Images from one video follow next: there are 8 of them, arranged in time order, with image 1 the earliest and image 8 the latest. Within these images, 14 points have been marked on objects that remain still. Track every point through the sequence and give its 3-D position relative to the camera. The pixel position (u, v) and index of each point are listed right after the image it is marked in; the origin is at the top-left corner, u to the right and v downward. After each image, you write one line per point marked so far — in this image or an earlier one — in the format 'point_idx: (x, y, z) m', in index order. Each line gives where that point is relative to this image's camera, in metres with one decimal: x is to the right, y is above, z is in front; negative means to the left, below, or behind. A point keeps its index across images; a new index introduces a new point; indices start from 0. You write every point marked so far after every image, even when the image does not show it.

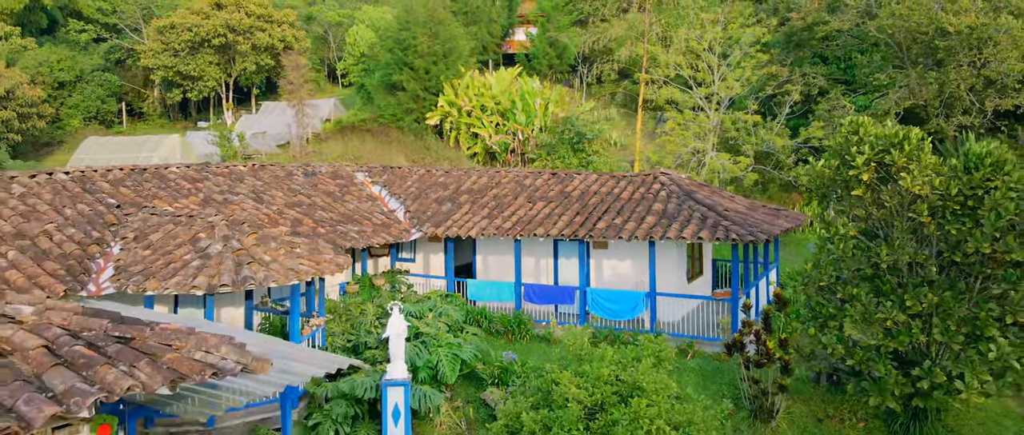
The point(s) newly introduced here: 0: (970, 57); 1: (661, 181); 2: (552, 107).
0: (+5.9, +2.1, +14.1) m
1: (+1.4, +0.4, +10.3) m
2: (+0.6, +1.7, +17.2) m
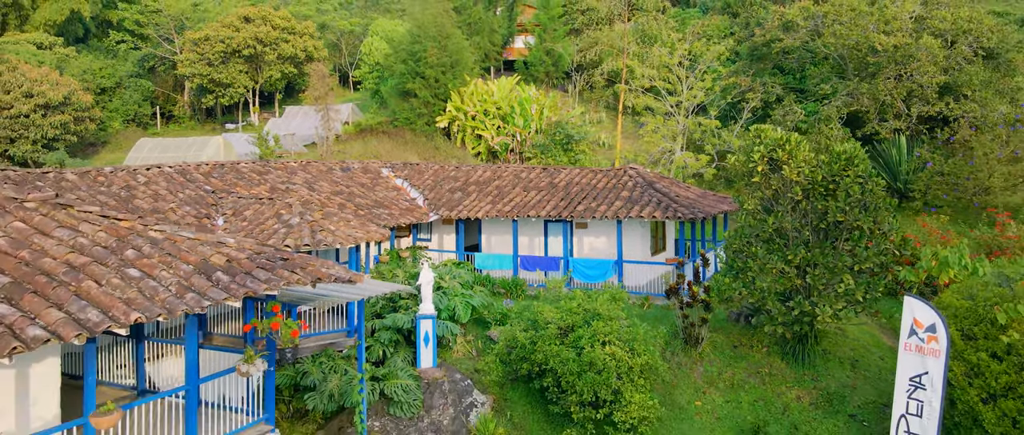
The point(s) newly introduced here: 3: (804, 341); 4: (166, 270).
0: (+5.8, +2.2, +16.7) m
1: (+1.4, +0.5, +12.9) m
2: (+0.6, +1.9, +19.8) m
3: (+2.4, -1.0, +9.1) m
4: (-1.7, -0.2, +5.3) m
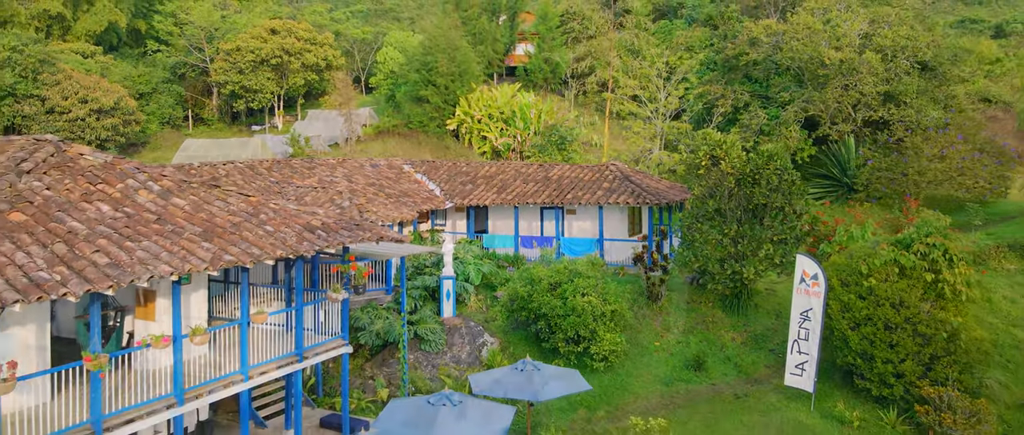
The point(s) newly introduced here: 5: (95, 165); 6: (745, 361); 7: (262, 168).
0: (+5.9, +2.4, +19.4) m
1: (+1.4, +0.7, +15.6) m
2: (+0.6, +2.1, +22.5) m
3: (+2.5, -0.8, +11.8) m
4: (-1.7, -0.1, +8.0) m
5: (-2.9, +0.4, +7.7) m
6: (+2.4, -1.4, +11.0) m
7: (-3.2, +0.6, +13.8) m
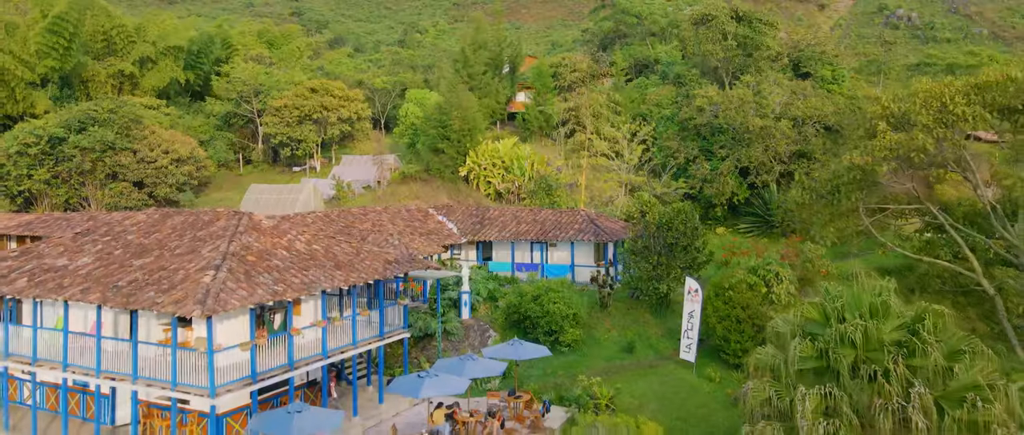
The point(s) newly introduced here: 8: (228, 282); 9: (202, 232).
0: (+5.8, +1.7, +25.2) m
1: (+1.4, +0.1, +21.5) m
2: (+0.6, +1.3, +28.4) m
3: (+2.4, -1.4, +17.7) m
4: (-1.7, -0.6, +13.8) m
5: (-3.0, -0.1, +13.5) m
6: (+2.3, -2.0, +16.8) m
7: (-3.2, 0.0, +19.7) m
8: (-2.9, -0.7, +11.0) m
9: (-3.7, -0.2, +12.9) m
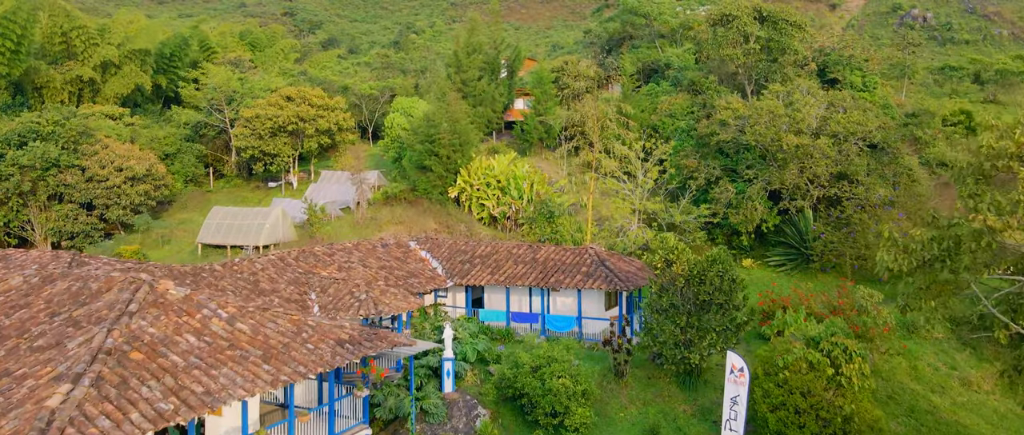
0: (+5.8, +1.1, +21.8) m
1: (+1.3, -0.6, +18.1) m
2: (+0.5, +0.7, +25.0) m
3: (+2.3, -2.0, +14.2) m
4: (-1.8, -1.2, +10.4) m
5: (-3.1, -0.8, +10.1) m
6: (+2.2, -2.6, +13.4) m
7: (-3.3, -0.6, +16.3) m
8: (-2.9, -1.3, +7.6) m
9: (-3.7, -0.8, +9.5) m
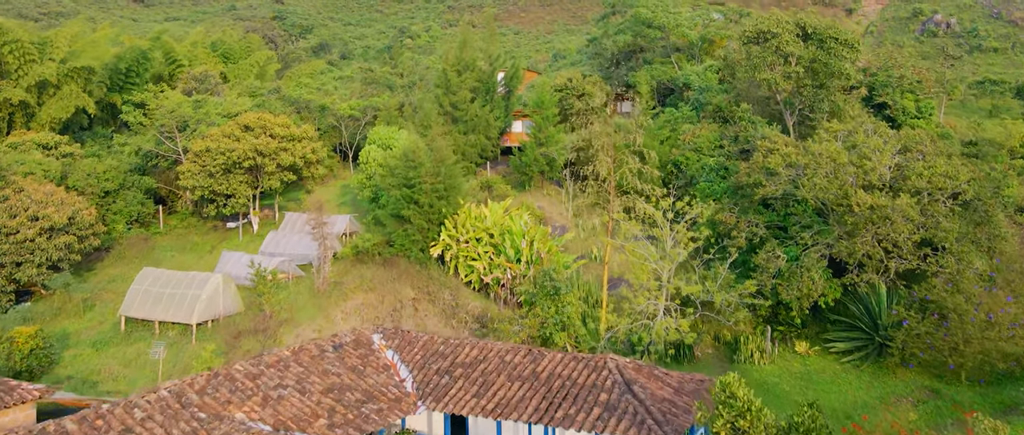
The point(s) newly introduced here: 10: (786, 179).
0: (+5.7, -0.2, +17.1) m
1: (+1.2, -1.8, +13.4) m
2: (+0.5, -0.5, +20.3) m
3: (+2.2, -3.3, +9.6) m
4: (-1.9, -2.4, +5.7) m
5: (-3.2, -2.0, +5.4) m
6: (+2.1, -3.9, +8.7) m
7: (-3.4, -1.8, +11.6) m
8: (-3.0, -2.5, +2.9) m
9: (-3.8, -2.0, +4.8) m
10: (+4.7, +0.7, +18.8) m
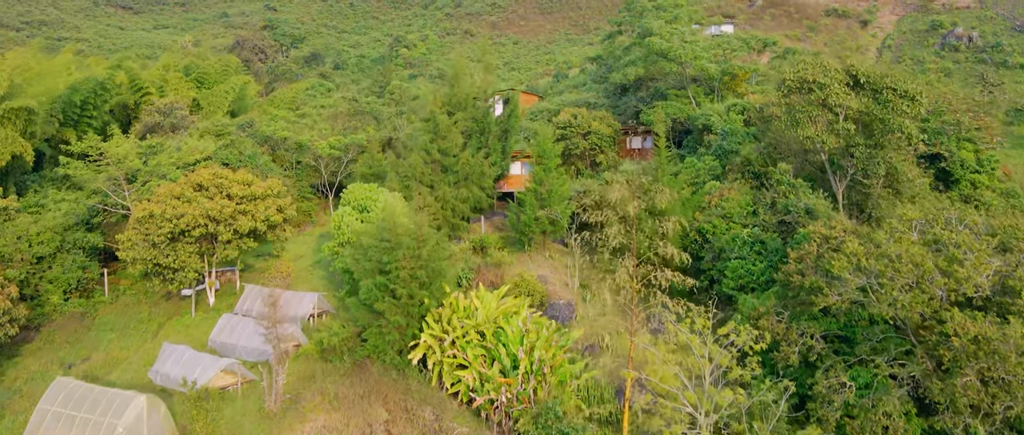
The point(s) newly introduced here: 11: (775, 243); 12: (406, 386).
0: (+5.6, -1.7, +13.3) m
1: (+1.1, -3.4, +9.5) m
2: (+0.4, -2.1, +16.4) m
3: (+2.2, -4.8, +5.7) m
4: (-2.0, -4.0, +1.9) m
5: (-3.2, -3.5, +1.6) m
6: (+2.1, -5.4, +4.9) m
7: (-3.5, -3.4, +7.7) m
8: (-3.1, -4.1, -0.9) m
9: (-3.9, -3.6, +1.0) m
10: (+4.6, -0.9, +14.9) m
11: (+4.8, -0.5, +20.1) m
12: (-1.7, -2.7, +17.7) m
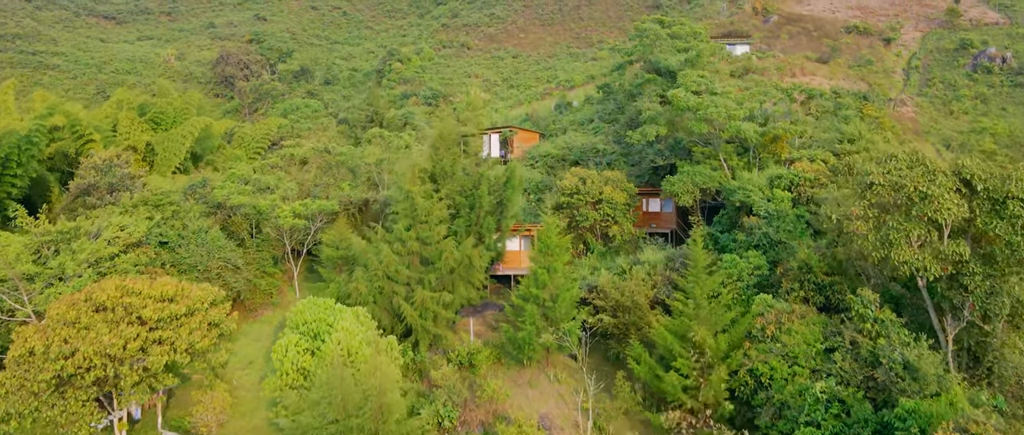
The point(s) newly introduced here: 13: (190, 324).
0: (+5.5, -3.9, +8.0) m
1: (+1.1, -5.5, +4.3) m
2: (+0.3, -4.2, +11.1) m
3: (+2.1, -7.0, +0.4) m
4: (-2.0, -6.1, -3.4) m
5: (-3.3, -5.7, -3.7) m
6: (+2.0, -7.5, -0.4) m
7: (-3.5, -5.5, +2.5) m
8: (-3.2, -6.2, -6.2) m
9: (-4.0, -5.7, -4.3) m
10: (+4.6, -3.0, +9.6) m
11: (+4.7, -2.6, +14.8) m
12: (-1.8, -4.8, +12.4) m
13: (-5.4, -1.7, +18.6) m
